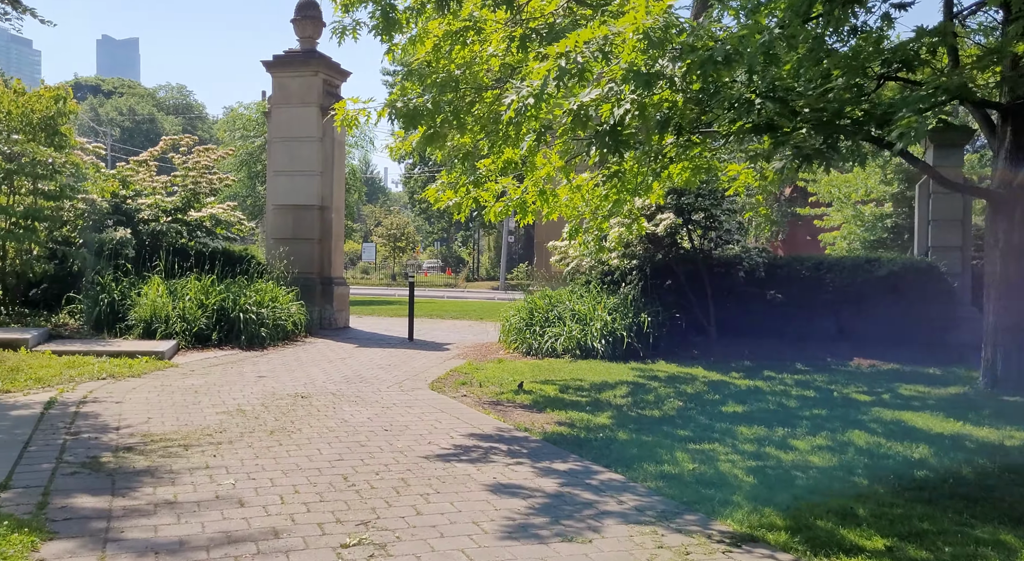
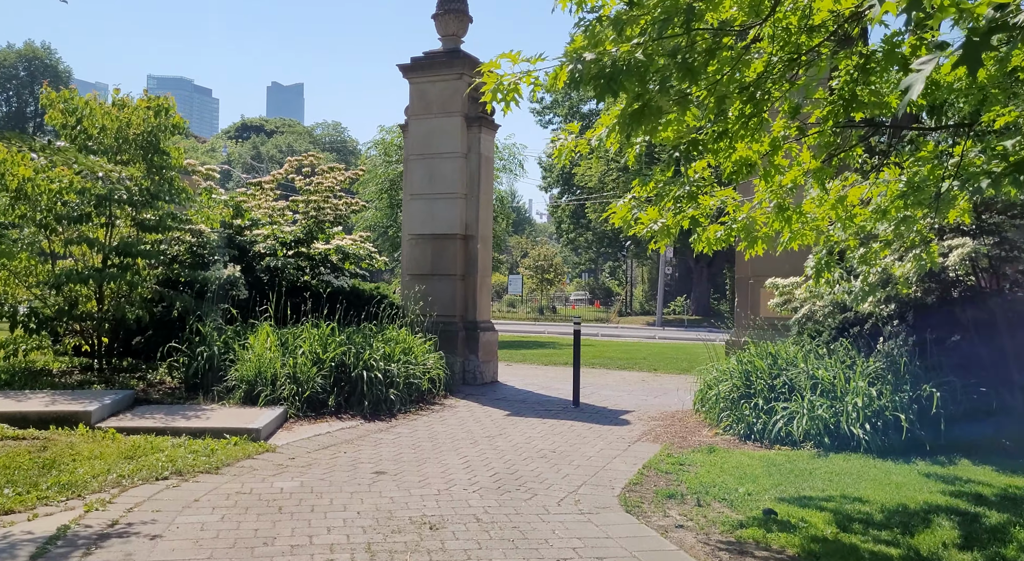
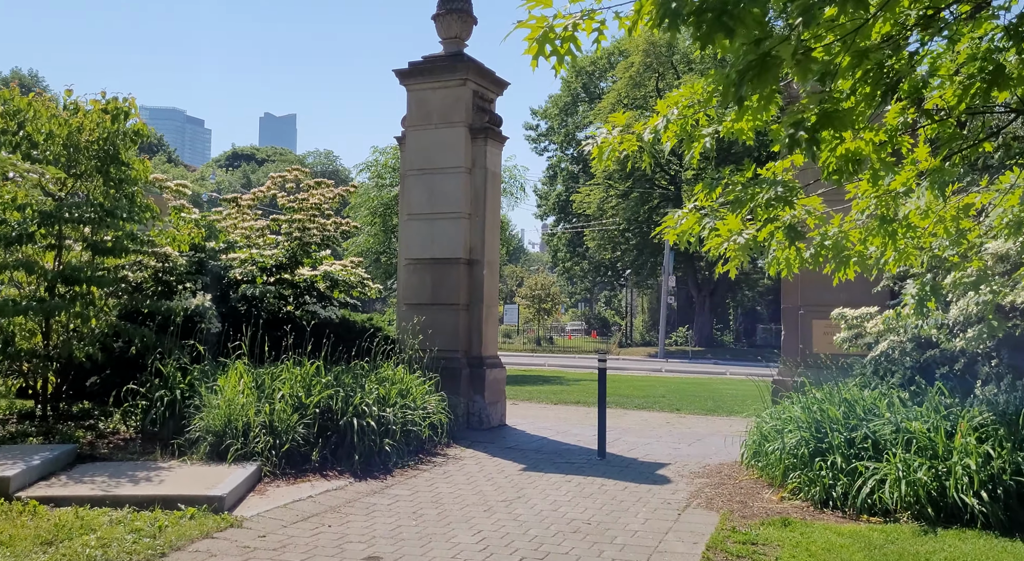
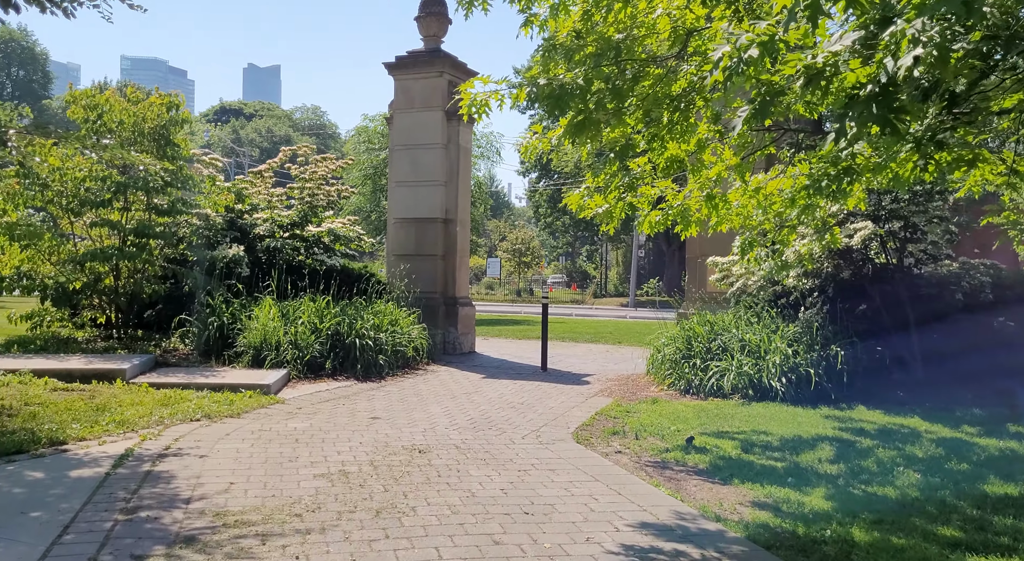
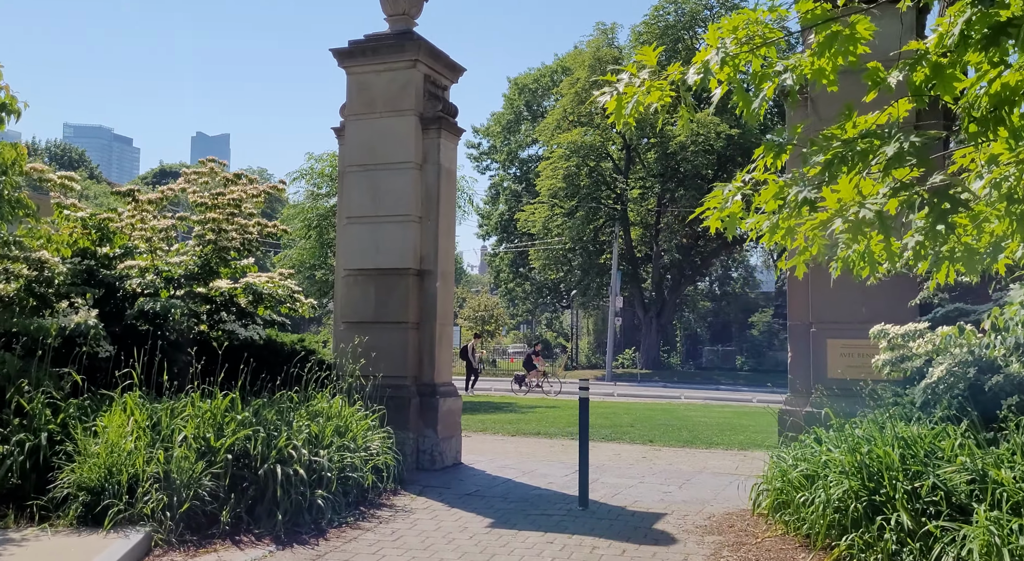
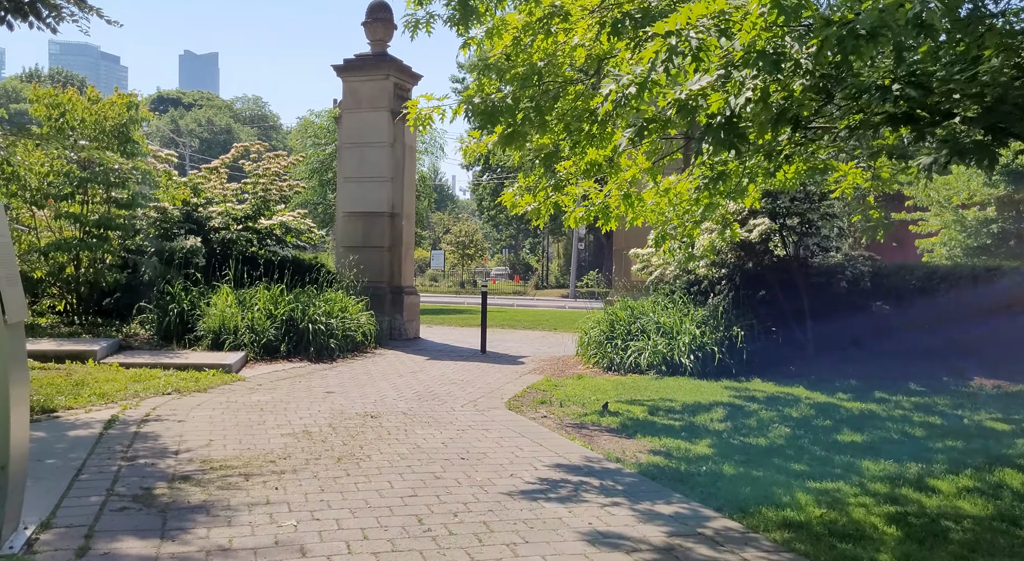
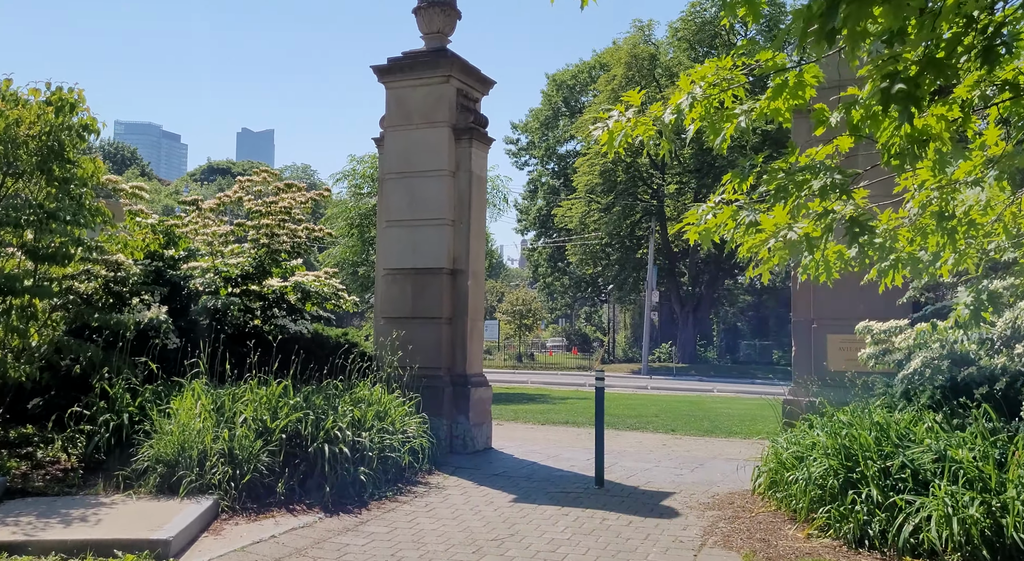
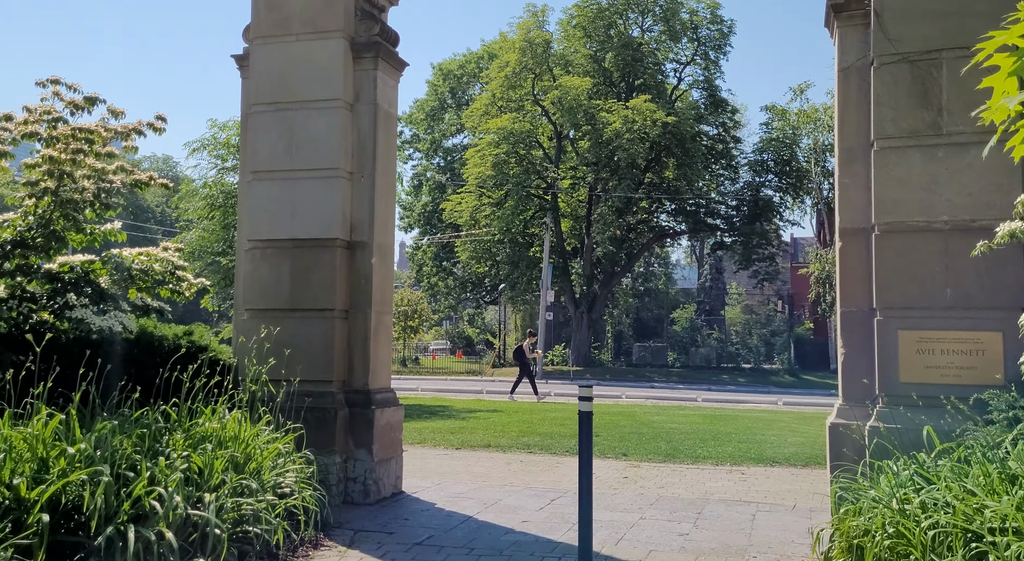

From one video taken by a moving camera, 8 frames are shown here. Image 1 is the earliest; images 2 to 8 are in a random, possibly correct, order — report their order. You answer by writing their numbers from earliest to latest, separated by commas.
6, 4, 2, 3, 7, 5, 8
